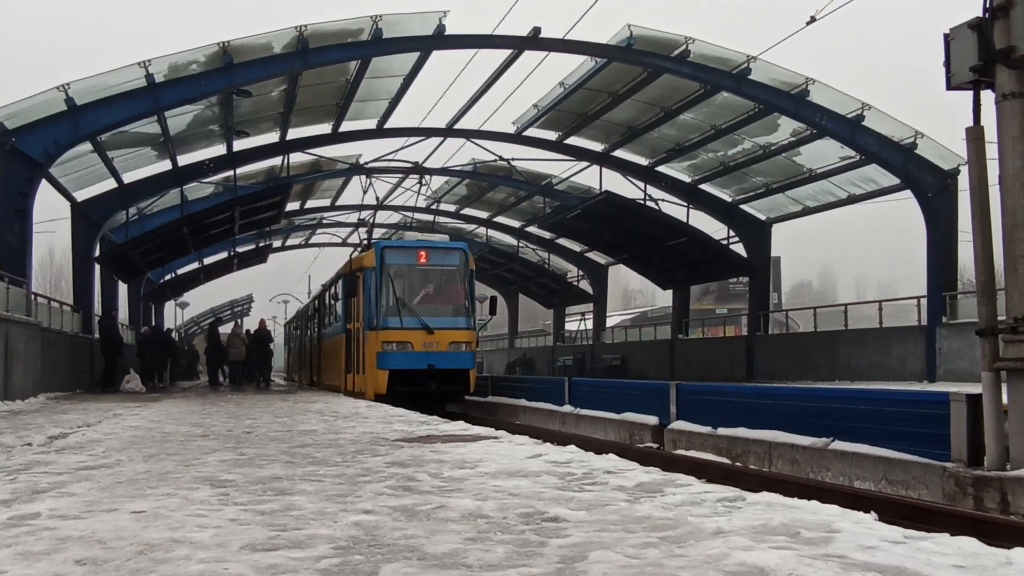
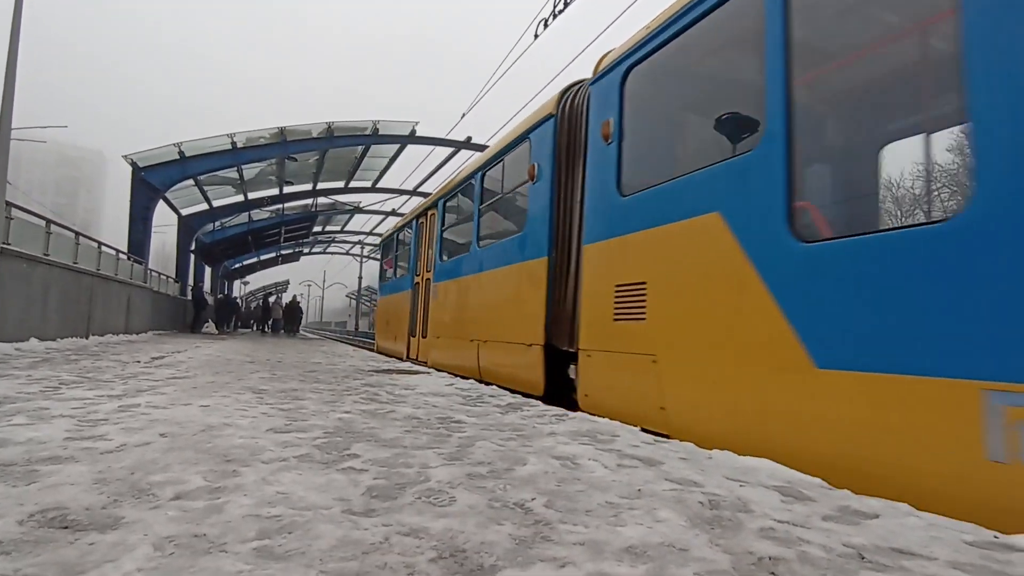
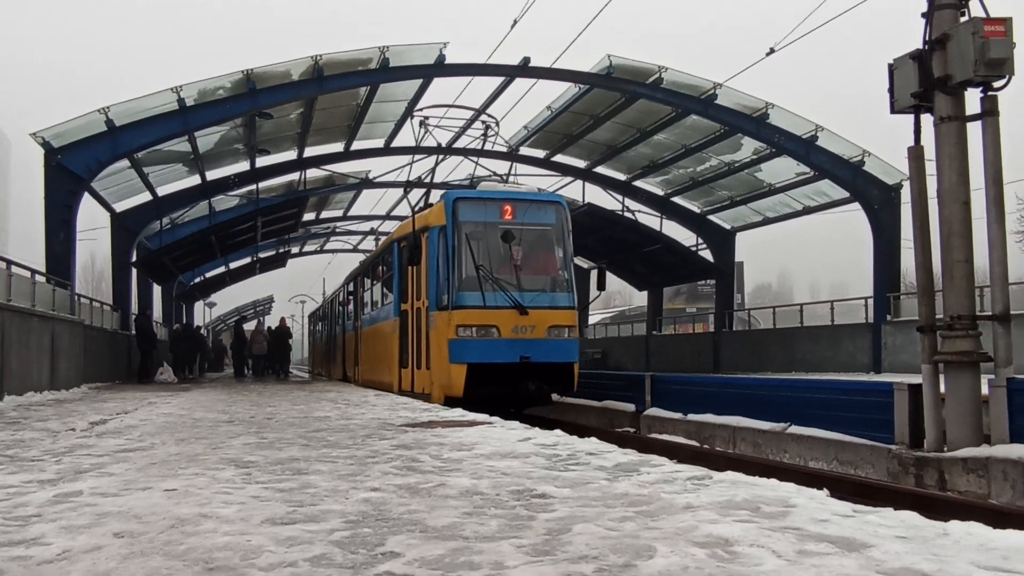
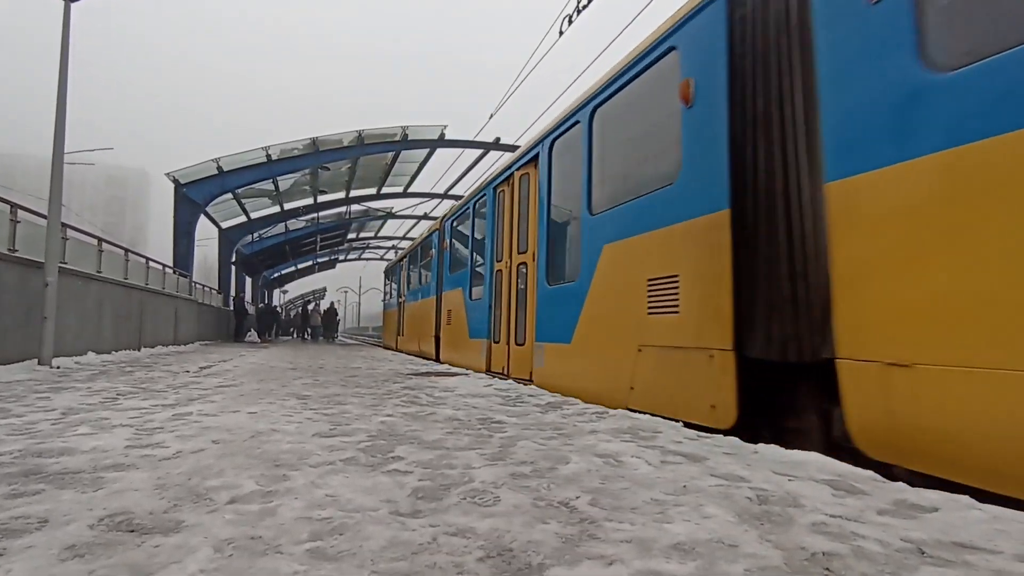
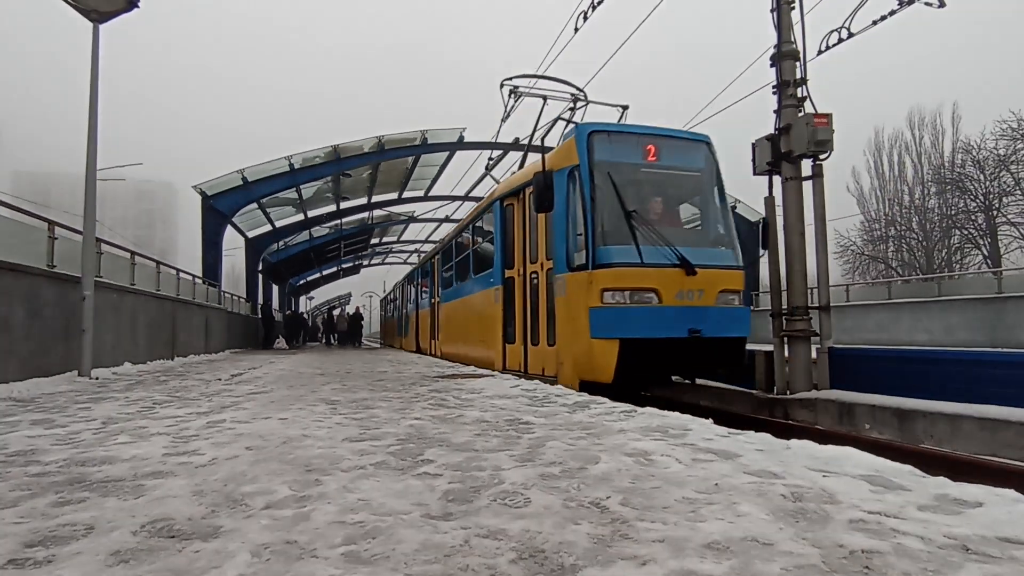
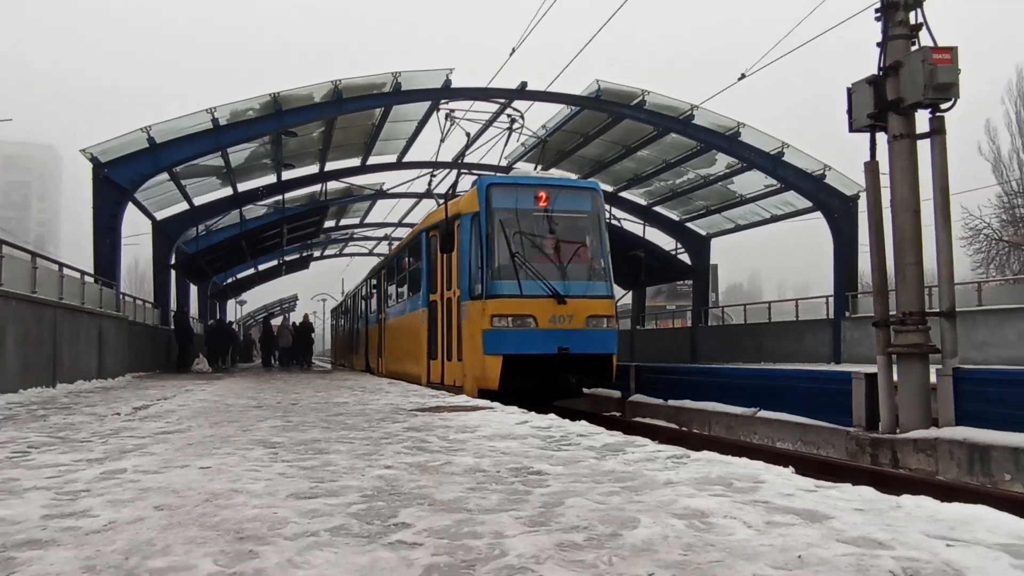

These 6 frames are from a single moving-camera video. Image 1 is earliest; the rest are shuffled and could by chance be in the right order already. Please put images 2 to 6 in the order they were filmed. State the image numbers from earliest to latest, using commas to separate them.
3, 6, 5, 4, 2
